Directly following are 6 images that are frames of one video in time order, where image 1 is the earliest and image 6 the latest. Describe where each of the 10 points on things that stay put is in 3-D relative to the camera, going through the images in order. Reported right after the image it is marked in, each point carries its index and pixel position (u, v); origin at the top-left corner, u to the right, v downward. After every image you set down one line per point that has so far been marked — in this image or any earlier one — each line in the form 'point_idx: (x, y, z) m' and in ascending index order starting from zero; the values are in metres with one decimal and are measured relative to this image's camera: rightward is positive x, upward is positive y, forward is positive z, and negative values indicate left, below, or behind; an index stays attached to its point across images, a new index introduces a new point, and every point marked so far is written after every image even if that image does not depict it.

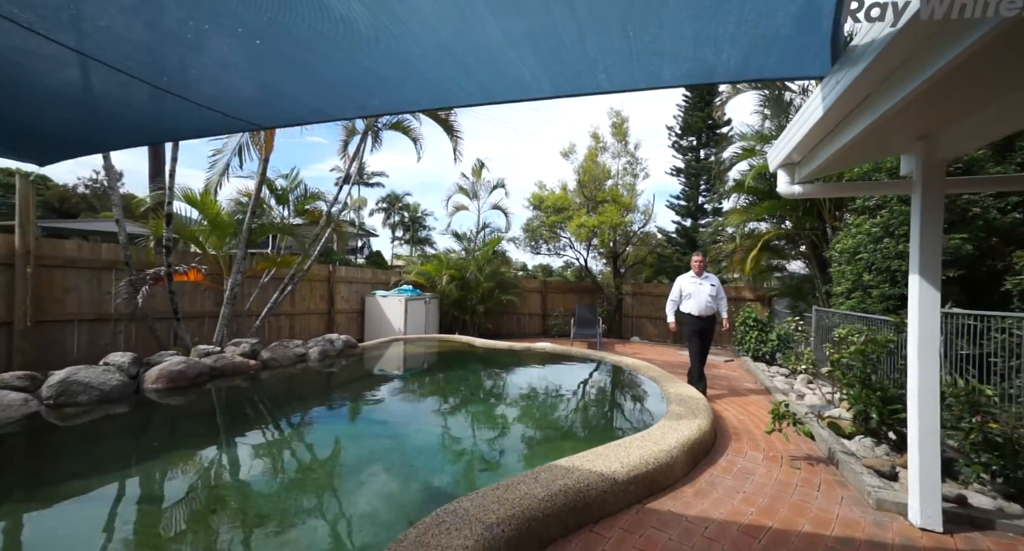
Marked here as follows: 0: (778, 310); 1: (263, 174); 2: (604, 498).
0: (+5.8, -0.8, +9.4) m
1: (-3.5, +1.5, +6.2) m
2: (+0.5, -1.1, +2.2) m
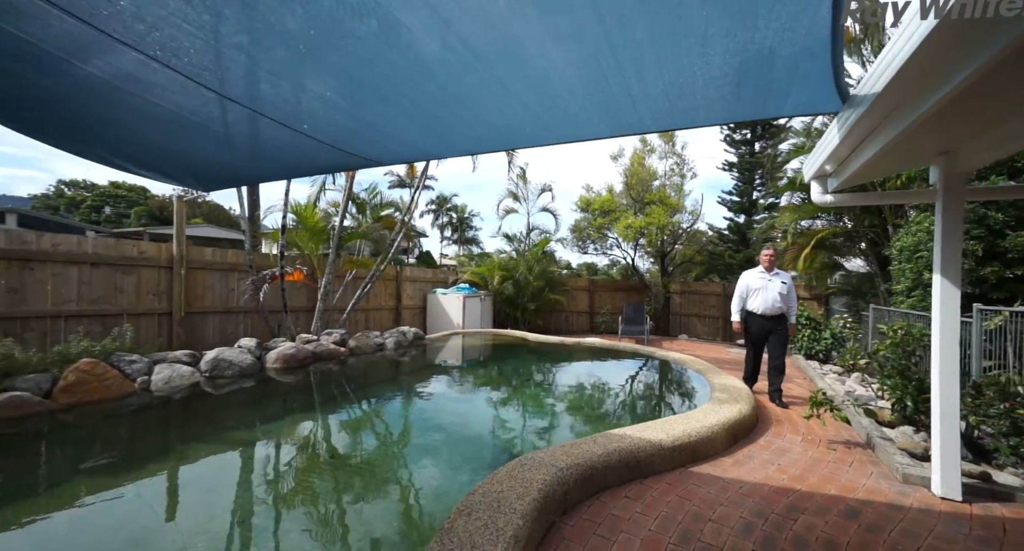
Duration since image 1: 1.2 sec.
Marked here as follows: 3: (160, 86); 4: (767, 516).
0: (+6.9, -0.7, +9.2) m
1: (-2.7, +1.5, +7.0) m
2: (+0.9, -1.1, +2.6) m
3: (-1.4, +0.7, +1.7) m
4: (+1.3, -1.2, +2.1) m
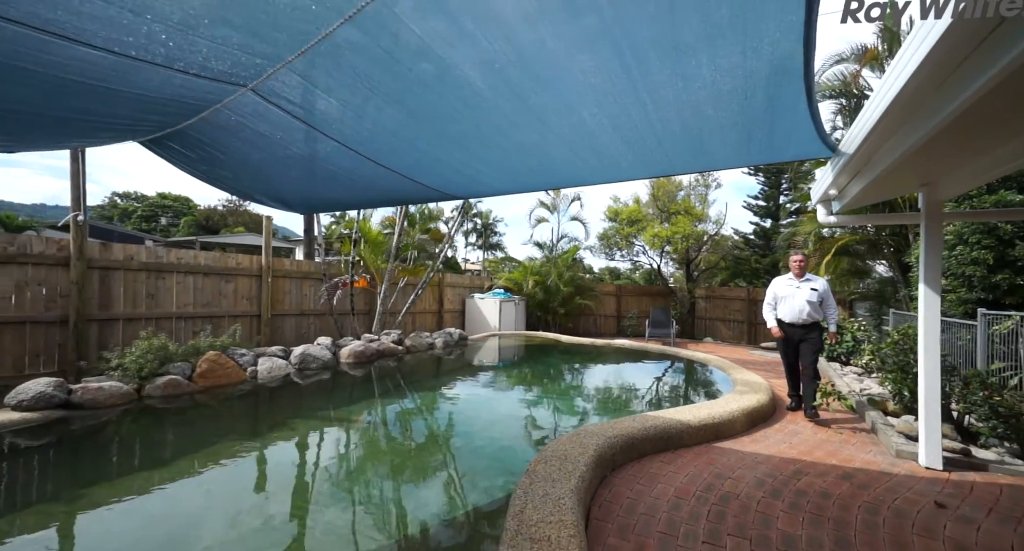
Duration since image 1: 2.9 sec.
0: (+7.7, -0.8, +9.5) m
1: (-2.1, +1.3, +7.8) m
2: (+1.3, -1.2, +3.2) m
3: (-1.0, +0.6, +2.4) m
4: (+1.7, -1.3, +2.7) m
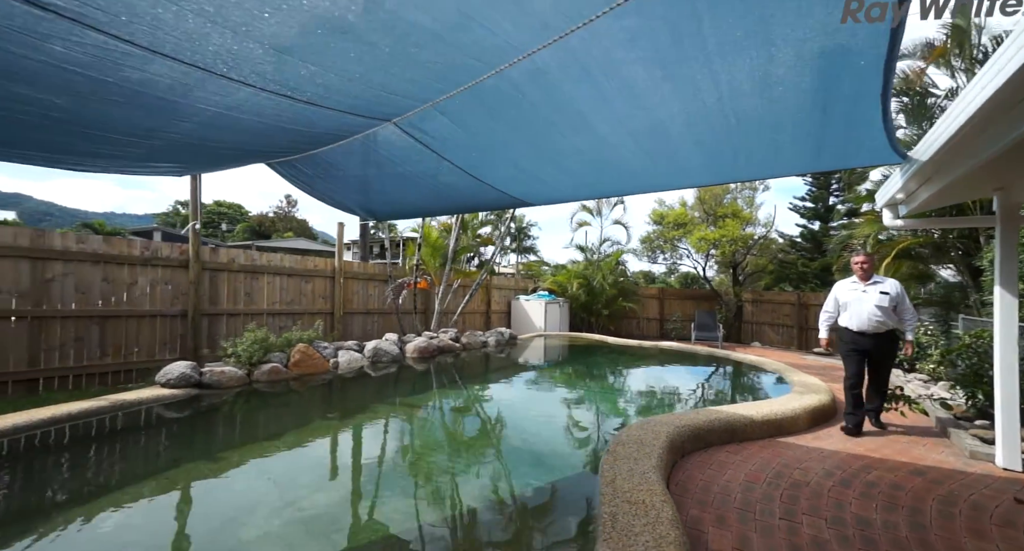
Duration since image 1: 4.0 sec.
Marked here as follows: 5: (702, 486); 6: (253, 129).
0: (+8.7, -0.9, +9.2) m
1: (-1.2, +1.3, +8.2) m
2: (+1.8, -1.2, +3.3) m
3: (-0.5, +0.6, +2.8) m
4: (+2.2, -1.3, +2.8) m
5: (+1.1, -1.2, +2.5) m
6: (-1.2, +0.7, +2.0) m
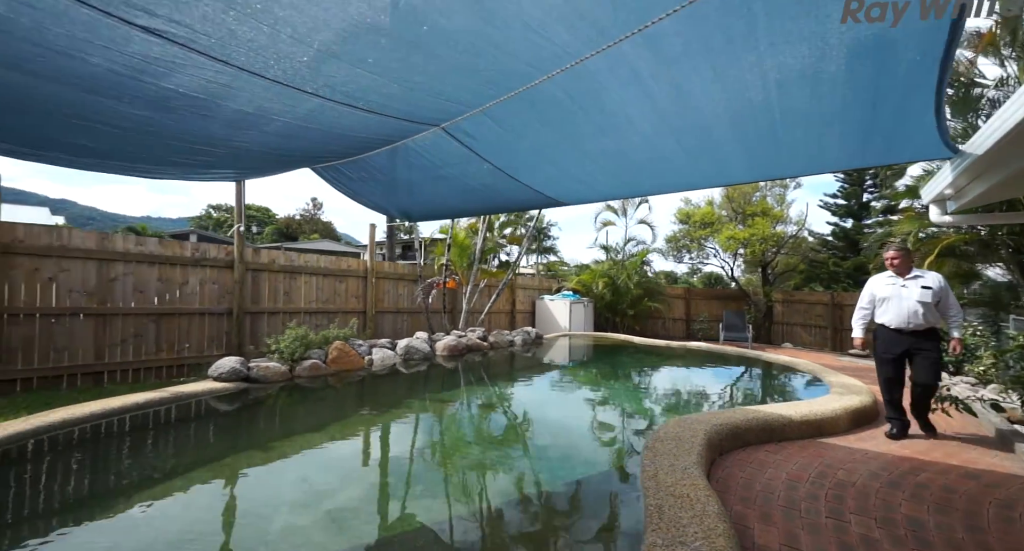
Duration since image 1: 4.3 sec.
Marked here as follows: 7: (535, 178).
0: (+9.2, -0.9, +8.8) m
1: (-0.7, +1.3, +8.3) m
2: (+2.1, -1.2, +3.3) m
3: (-0.3, +0.7, +2.8) m
4: (+2.4, -1.2, +2.8) m
5: (+1.3, -1.2, +2.5) m
6: (-1.0, +0.7, +2.1) m
7: (+0.1, +0.6, +2.8) m
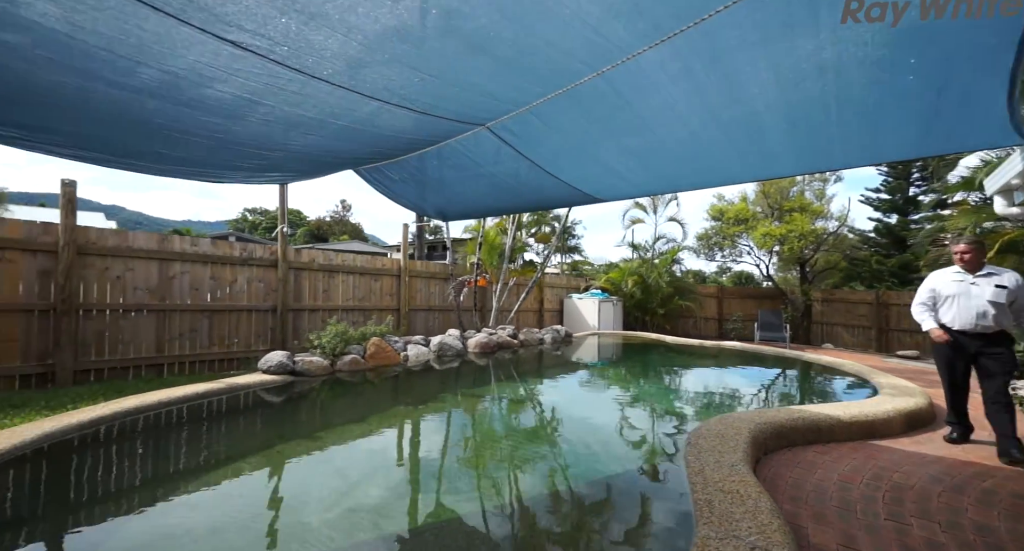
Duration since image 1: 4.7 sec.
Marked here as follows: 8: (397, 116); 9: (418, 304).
0: (+9.8, -0.9, +8.3) m
1: (-0.1, +1.3, +8.3) m
2: (+2.4, -1.1, +3.2) m
3: (0.0, +0.7, +2.9) m
4: (+2.7, -1.2, +2.6) m
5: (+1.6, -1.2, +2.4) m
6: (-0.8, +0.7, +2.2) m
7: (+0.4, +0.7, +2.8) m
8: (-0.5, +0.7, +2.0) m
9: (-1.8, -0.5, +7.9) m
